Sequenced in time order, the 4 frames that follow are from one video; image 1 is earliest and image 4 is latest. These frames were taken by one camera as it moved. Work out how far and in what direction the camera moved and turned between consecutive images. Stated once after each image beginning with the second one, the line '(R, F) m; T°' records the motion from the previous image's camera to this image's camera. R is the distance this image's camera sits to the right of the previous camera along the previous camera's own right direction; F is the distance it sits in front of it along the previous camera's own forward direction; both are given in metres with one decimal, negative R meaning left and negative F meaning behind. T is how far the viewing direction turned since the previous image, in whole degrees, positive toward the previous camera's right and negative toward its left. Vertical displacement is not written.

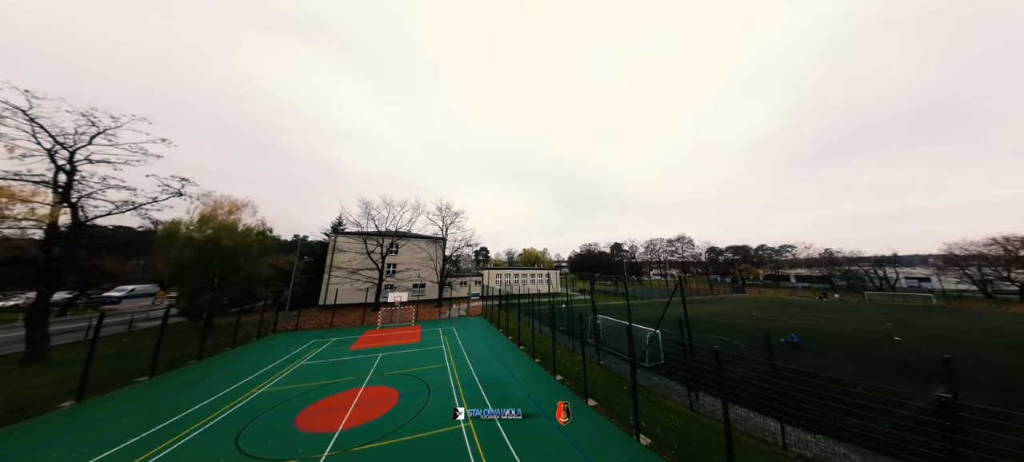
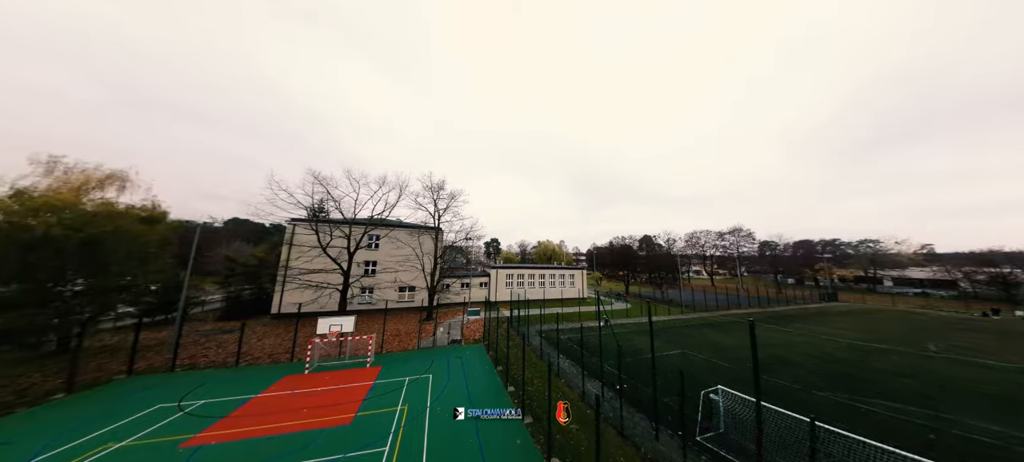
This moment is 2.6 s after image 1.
(0.0, +8.2) m; -4°
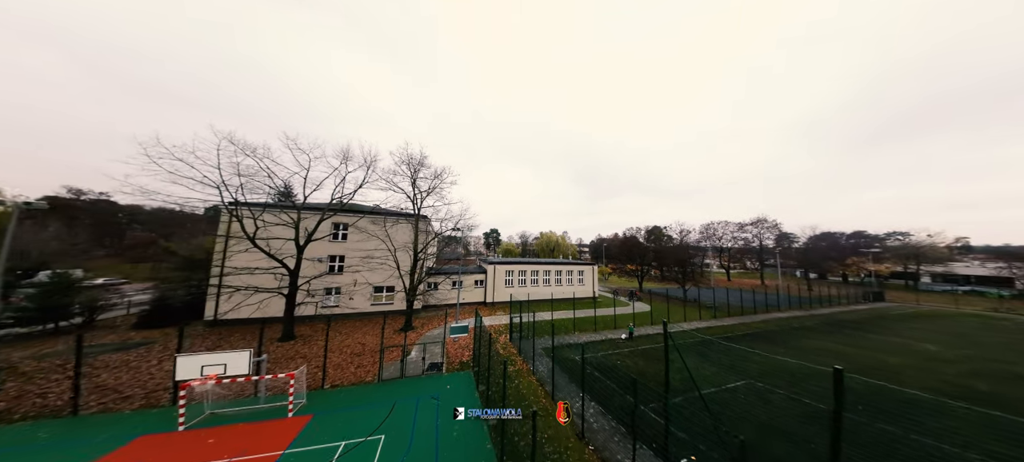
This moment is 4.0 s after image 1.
(+0.1, +4.4) m; 0°
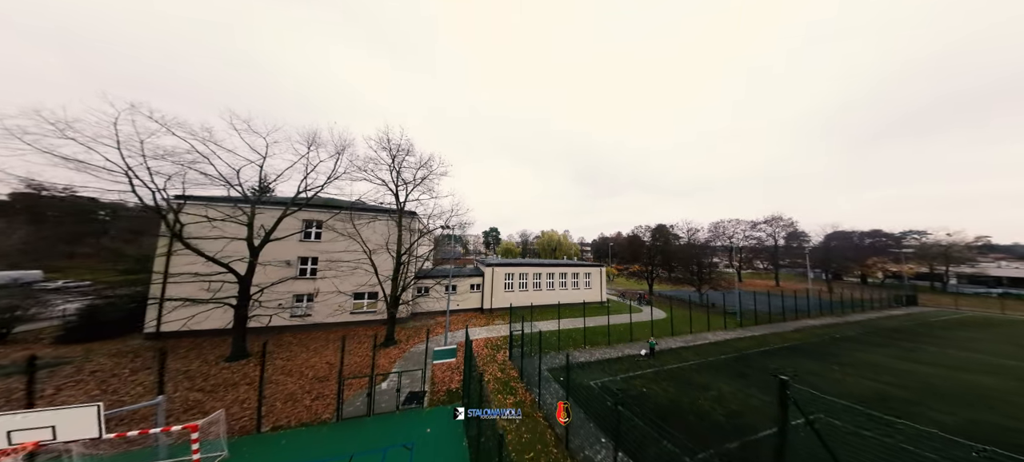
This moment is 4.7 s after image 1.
(0.0, +2.5) m; 0°
